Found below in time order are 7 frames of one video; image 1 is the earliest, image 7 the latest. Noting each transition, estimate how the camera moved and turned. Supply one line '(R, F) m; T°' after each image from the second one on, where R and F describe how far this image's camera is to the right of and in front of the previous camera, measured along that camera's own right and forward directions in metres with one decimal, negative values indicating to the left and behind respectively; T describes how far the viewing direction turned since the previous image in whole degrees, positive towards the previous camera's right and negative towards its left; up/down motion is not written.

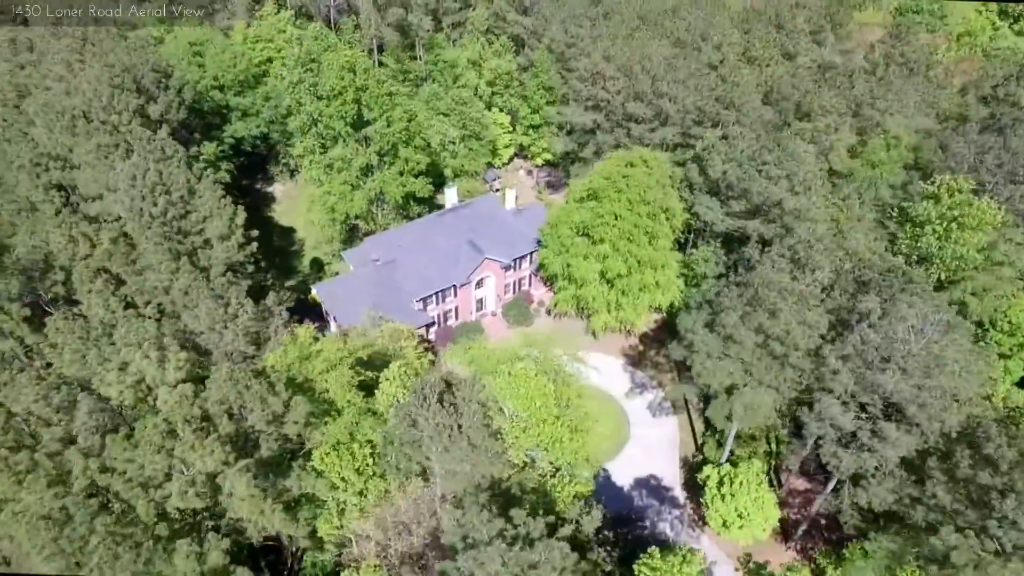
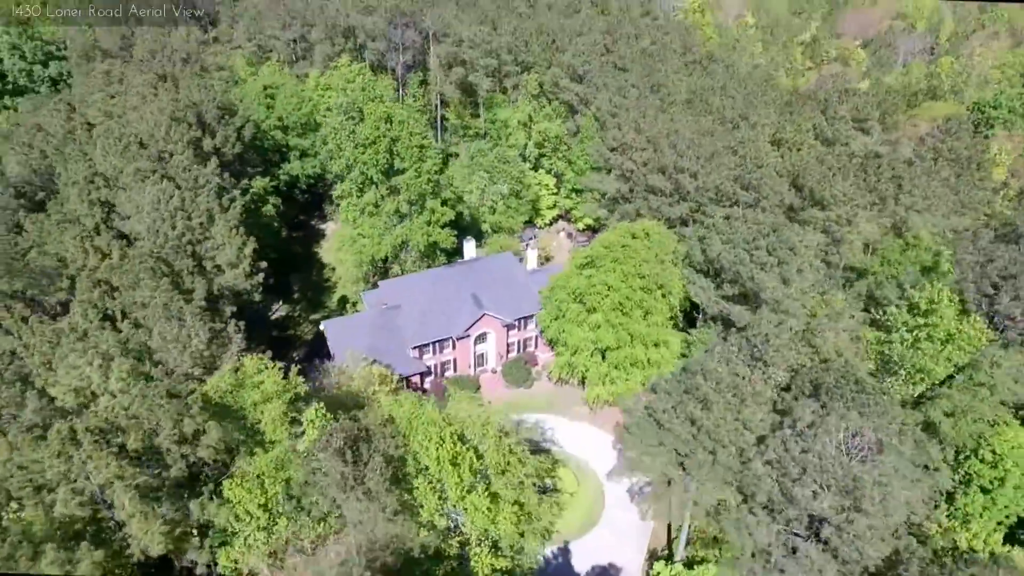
(+4.5, +0.4) m; -8°
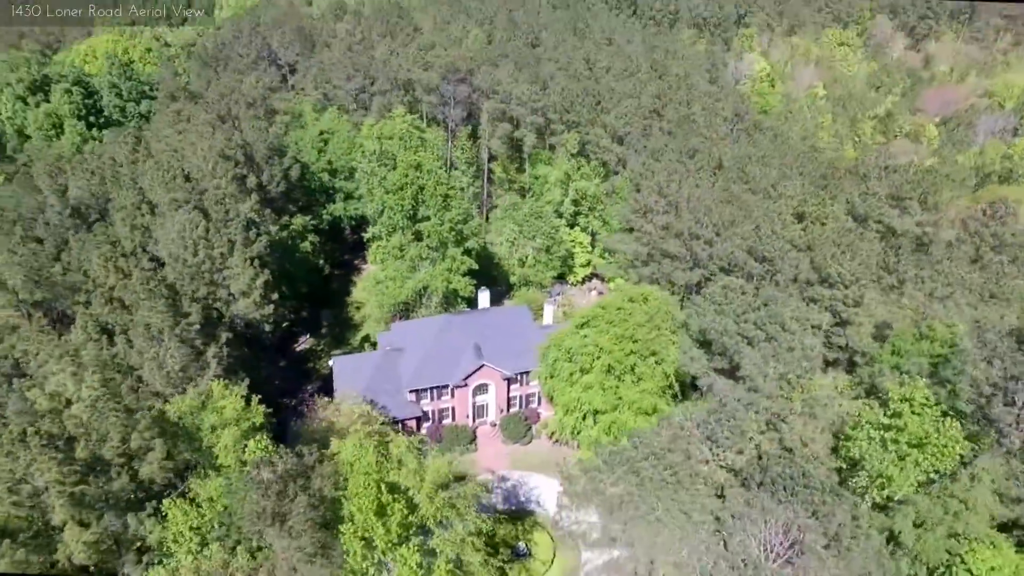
(+3.6, +0.3) m; -7°
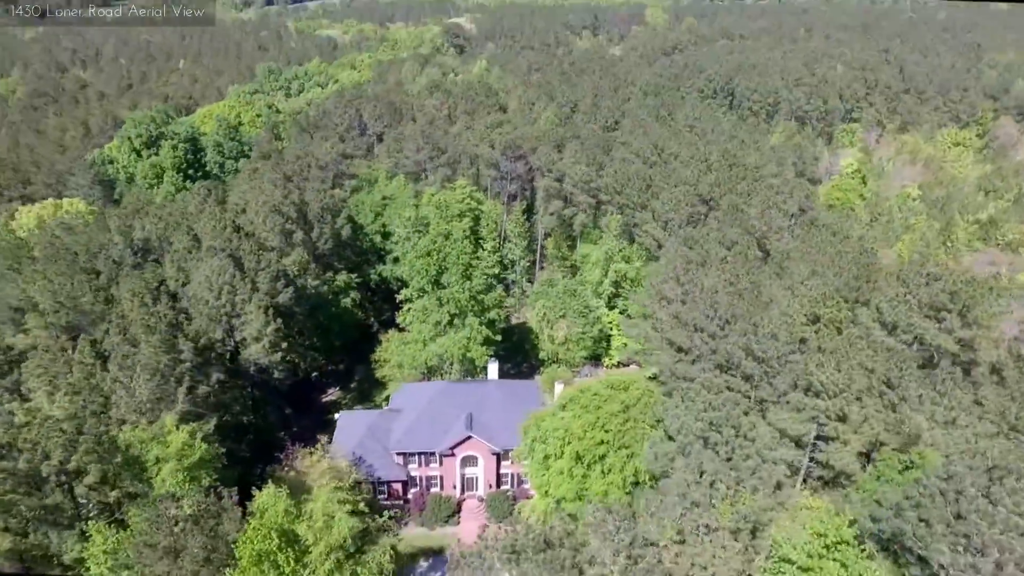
(+5.2, +0.5) m; -10°
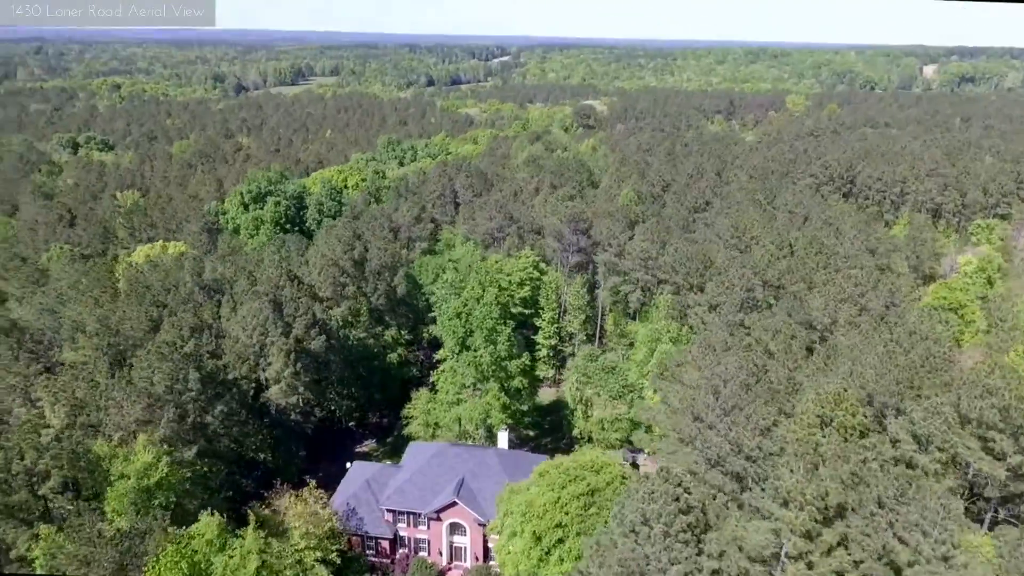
(+6.0, +0.9) m; -12°
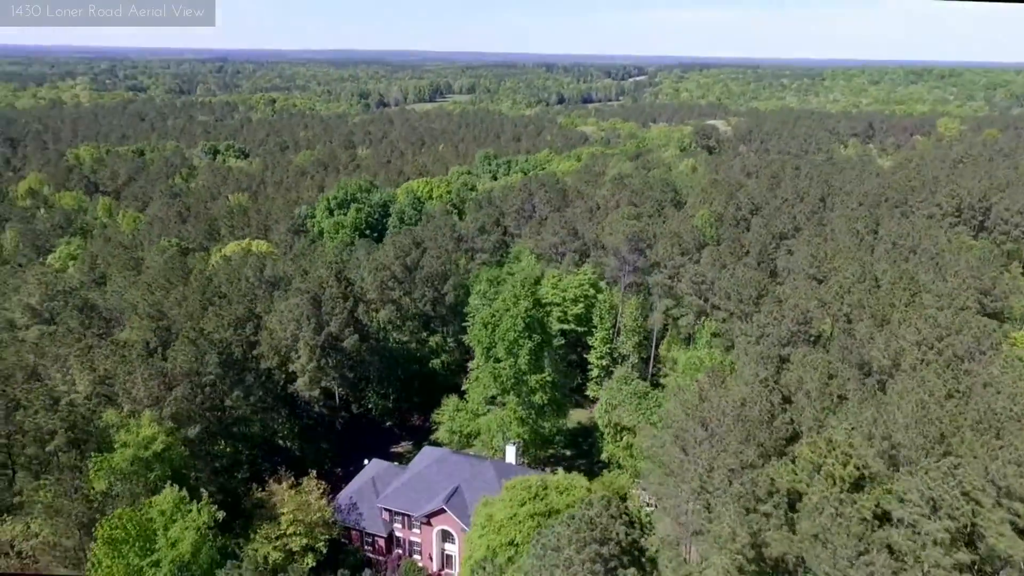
(+5.5, +0.7) m; -11°
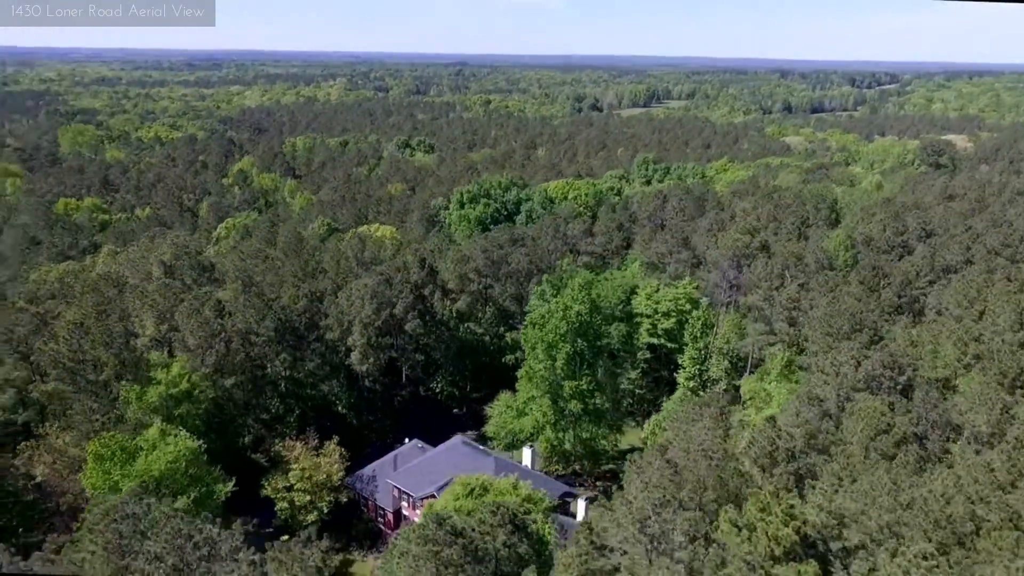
(+8.7, +1.7) m; -18°
